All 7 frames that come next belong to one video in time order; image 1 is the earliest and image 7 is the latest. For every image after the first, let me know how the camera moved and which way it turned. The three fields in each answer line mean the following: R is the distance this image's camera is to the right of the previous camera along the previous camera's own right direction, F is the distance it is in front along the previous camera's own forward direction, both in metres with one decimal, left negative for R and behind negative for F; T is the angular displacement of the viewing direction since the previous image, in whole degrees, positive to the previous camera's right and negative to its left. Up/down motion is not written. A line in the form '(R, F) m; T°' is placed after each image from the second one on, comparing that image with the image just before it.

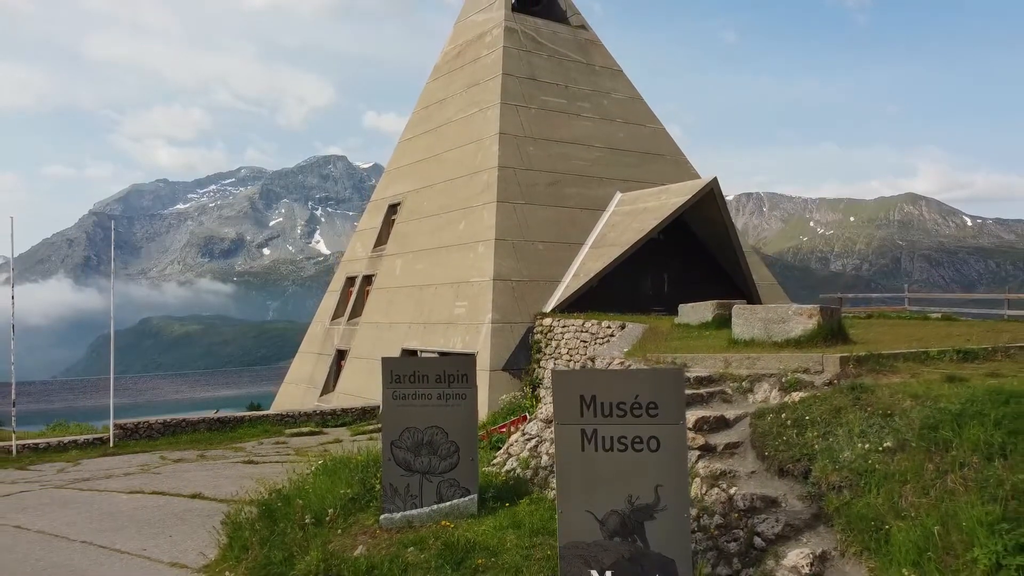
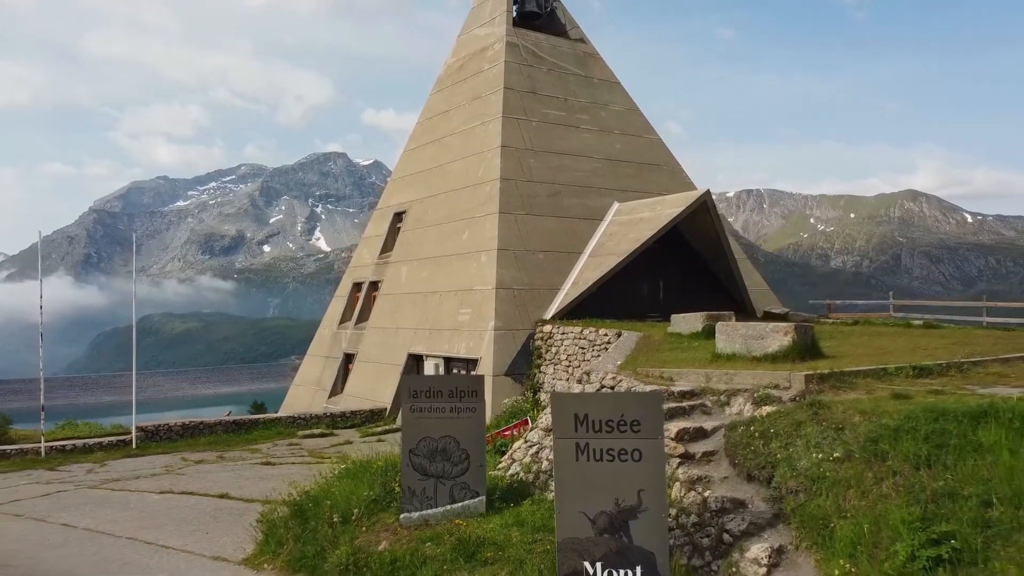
(0.0, -0.9) m; 0°
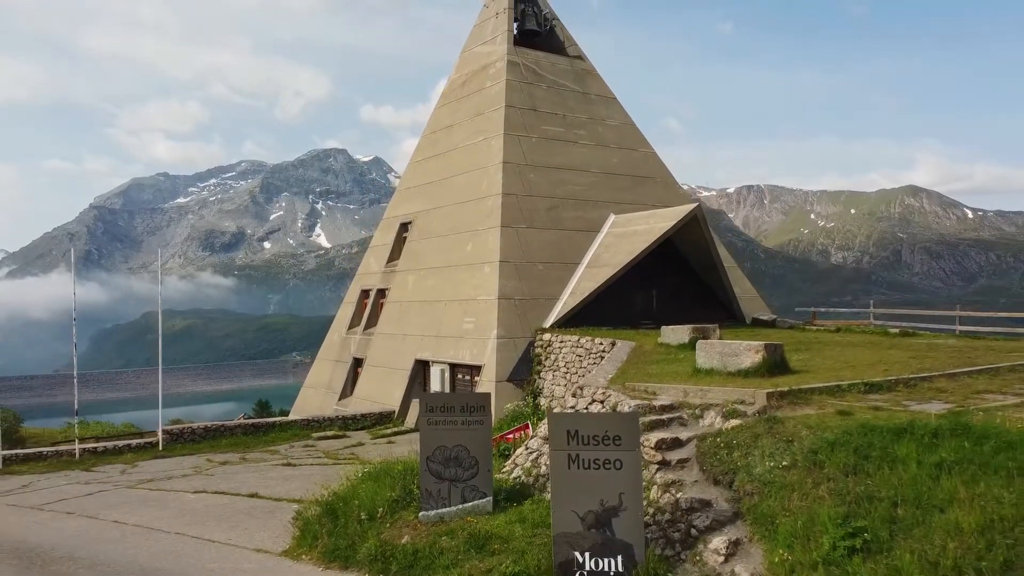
(0.0, -1.3) m; 0°
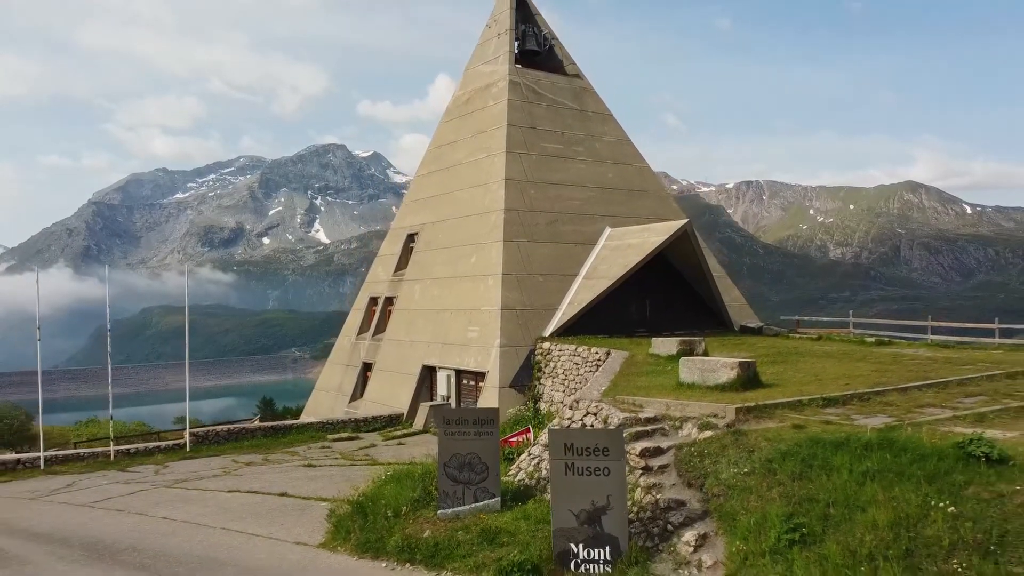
(-0.1, -1.5) m; 0°
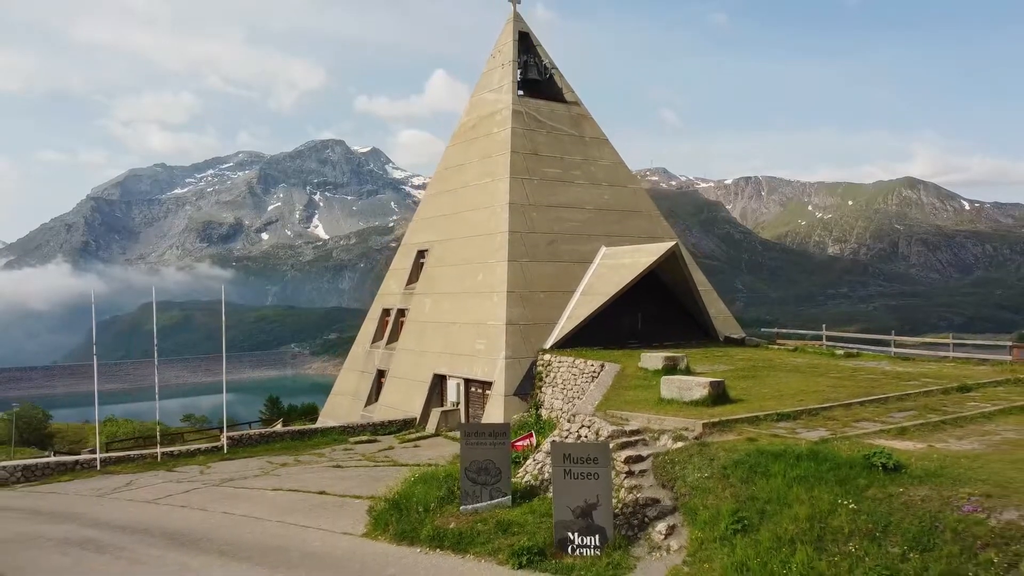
(-0.2, -2.4) m; 0°
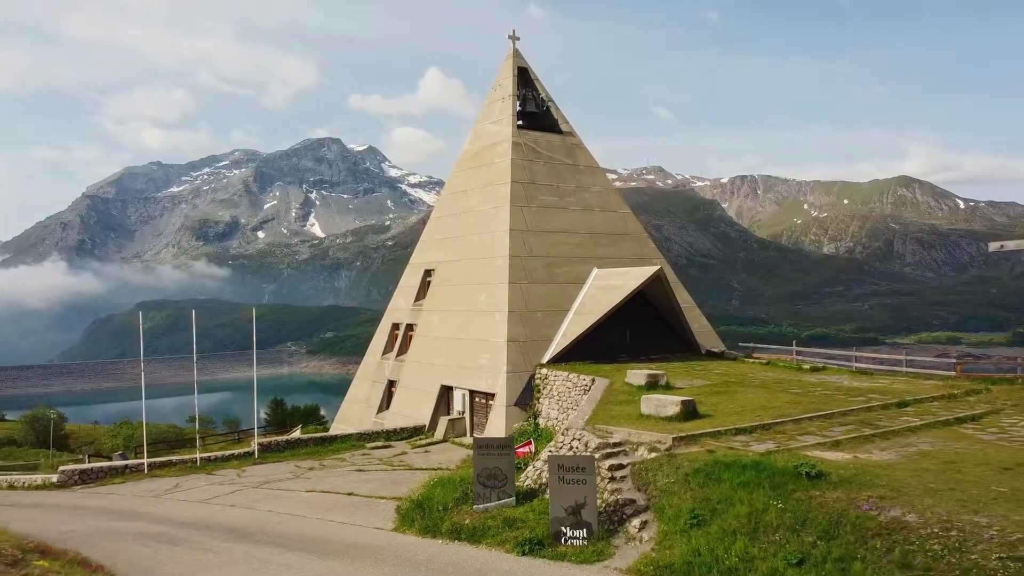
(-0.2, -2.8) m; 0°
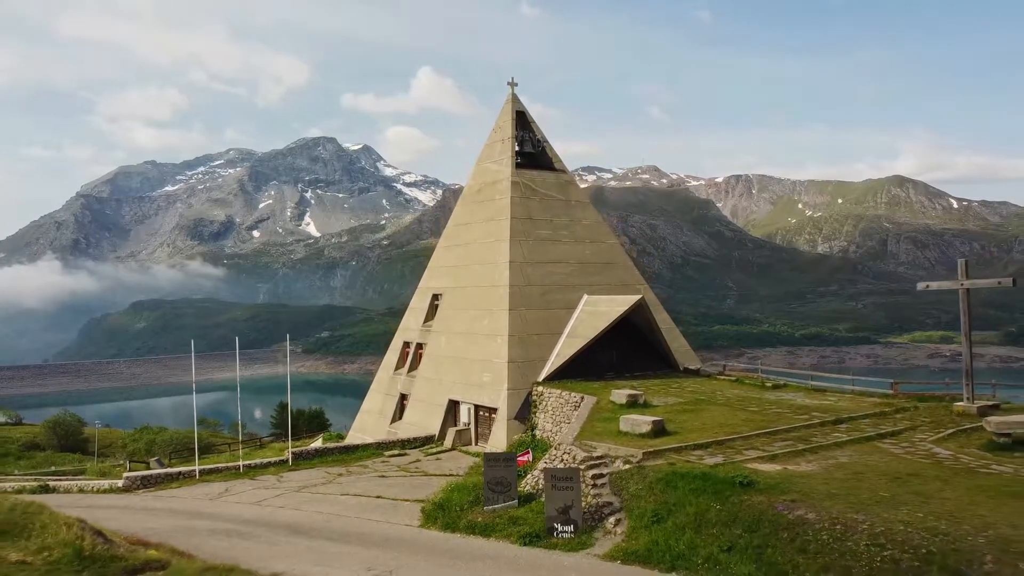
(-0.2, -4.0) m; 0°
